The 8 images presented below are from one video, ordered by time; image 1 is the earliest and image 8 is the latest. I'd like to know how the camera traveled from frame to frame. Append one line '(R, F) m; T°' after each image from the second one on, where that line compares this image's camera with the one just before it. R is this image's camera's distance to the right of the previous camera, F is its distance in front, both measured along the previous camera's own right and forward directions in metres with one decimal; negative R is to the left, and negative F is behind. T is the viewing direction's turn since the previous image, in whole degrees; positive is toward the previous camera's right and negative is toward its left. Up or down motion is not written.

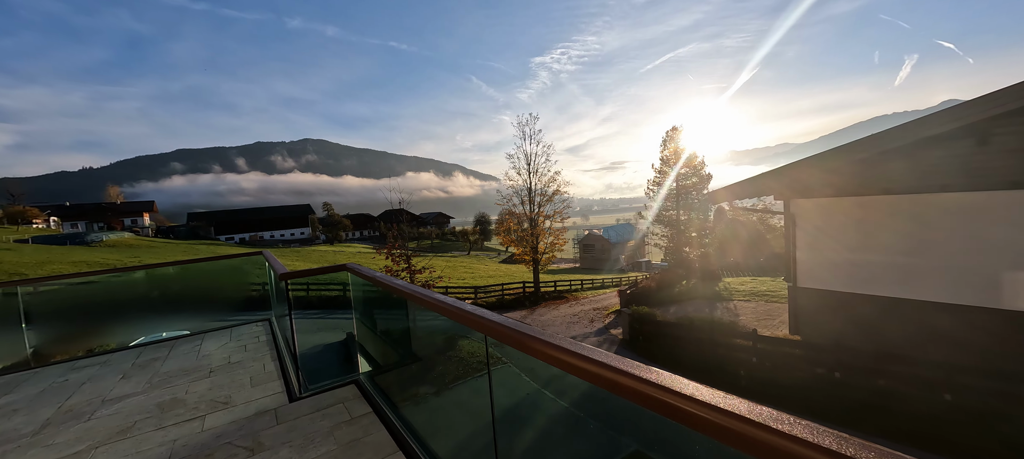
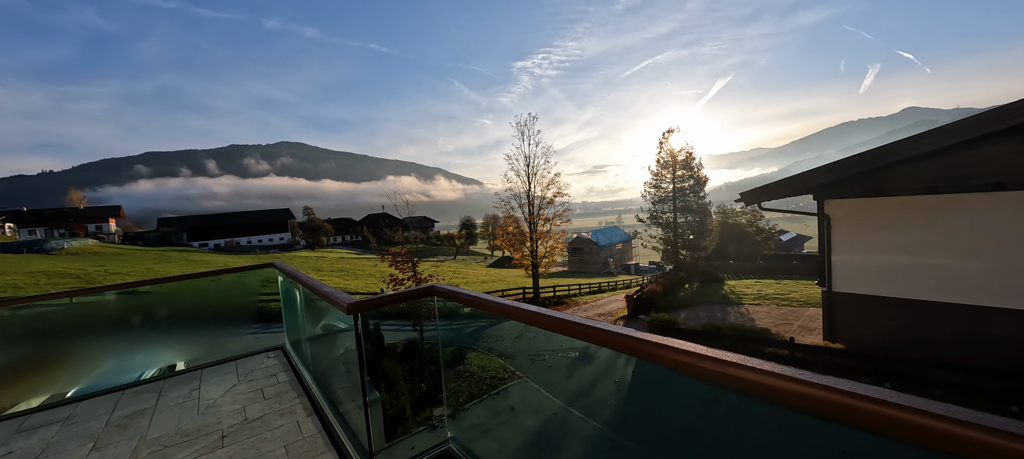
(-0.6, +0.6) m; +2°
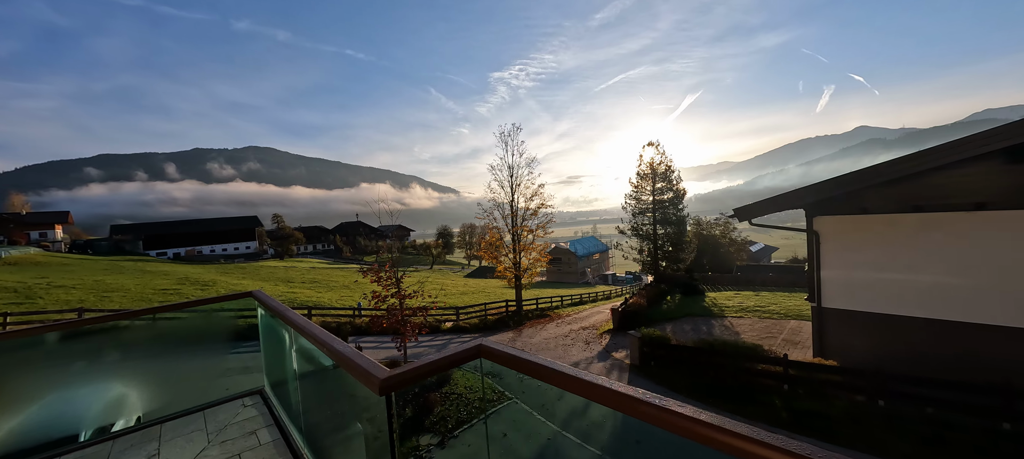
(-0.3, +0.3) m; +4°
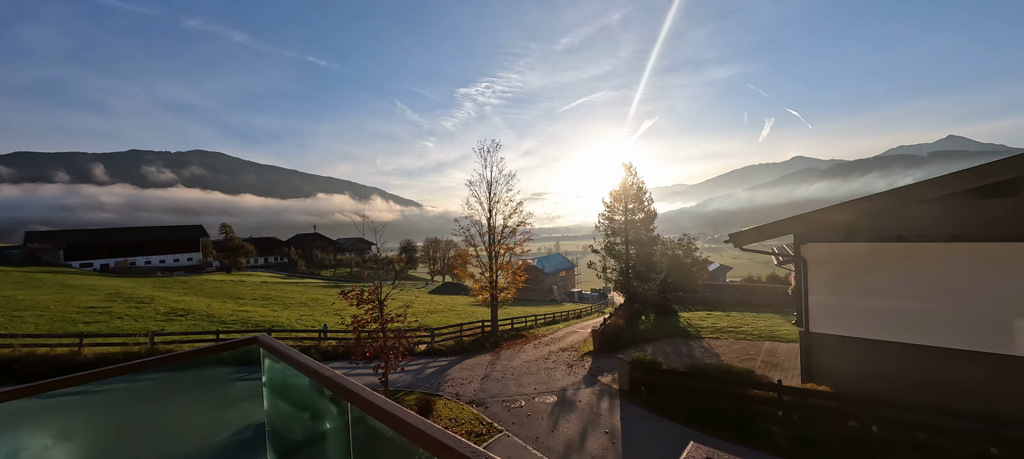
(-0.6, +0.3) m; +5°
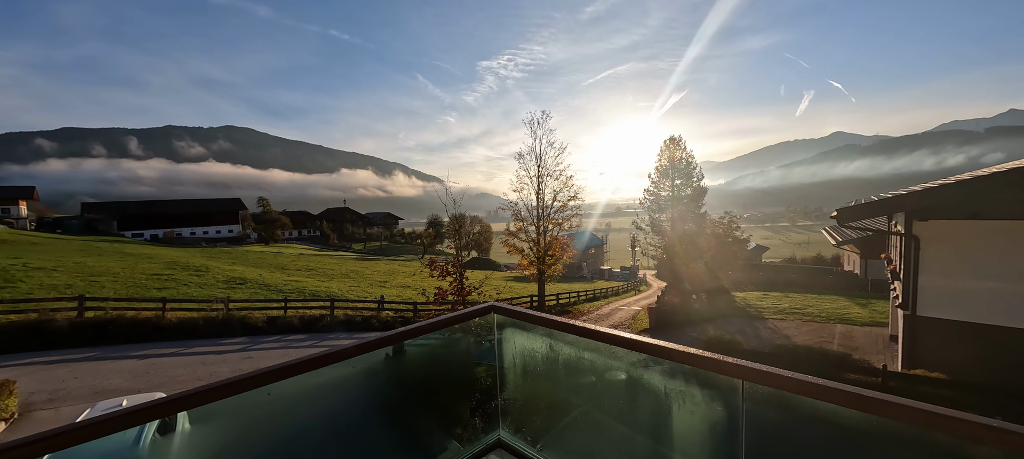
(-1.2, +0.1) m; -4°
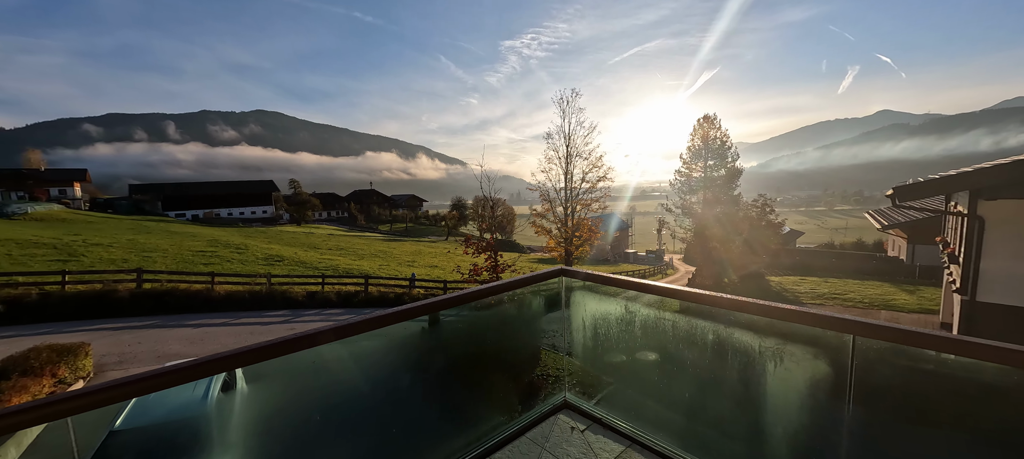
(-0.2, -0.1) m; -3°
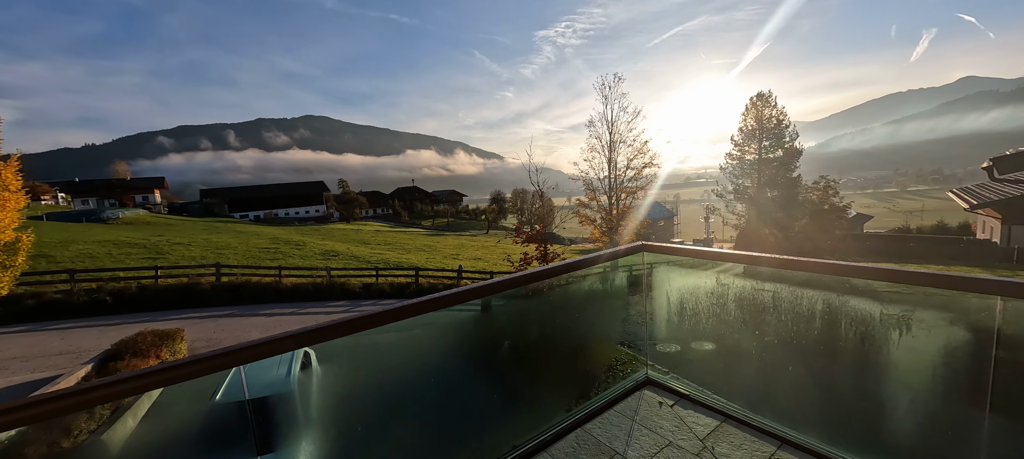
(-0.2, -0.1) m; -6°
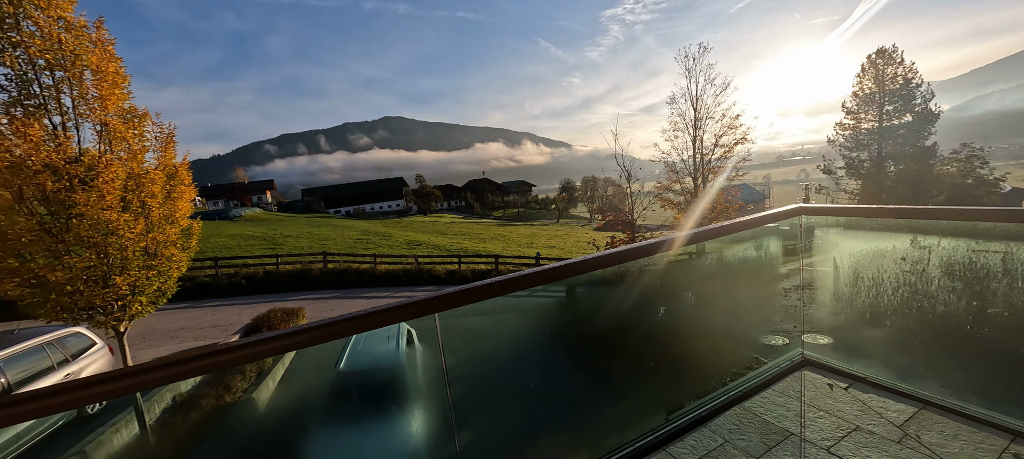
(-0.4, -0.1) m; -11°
